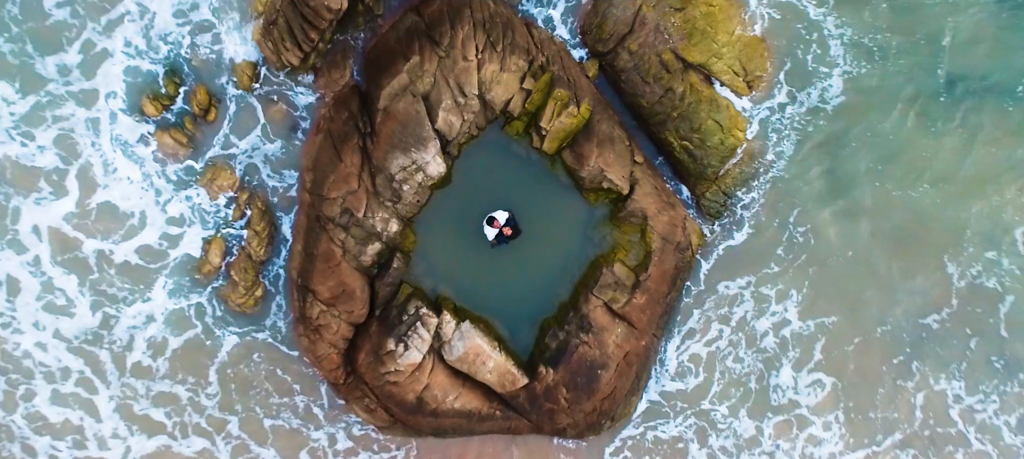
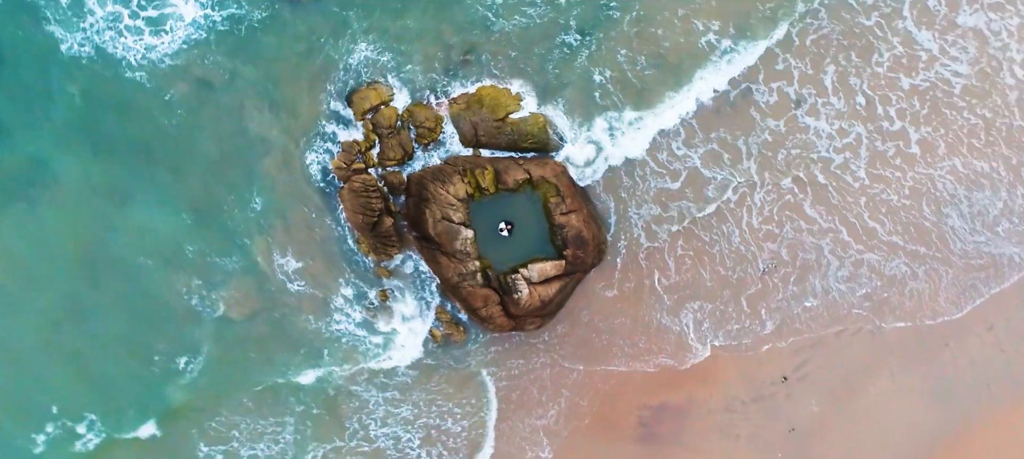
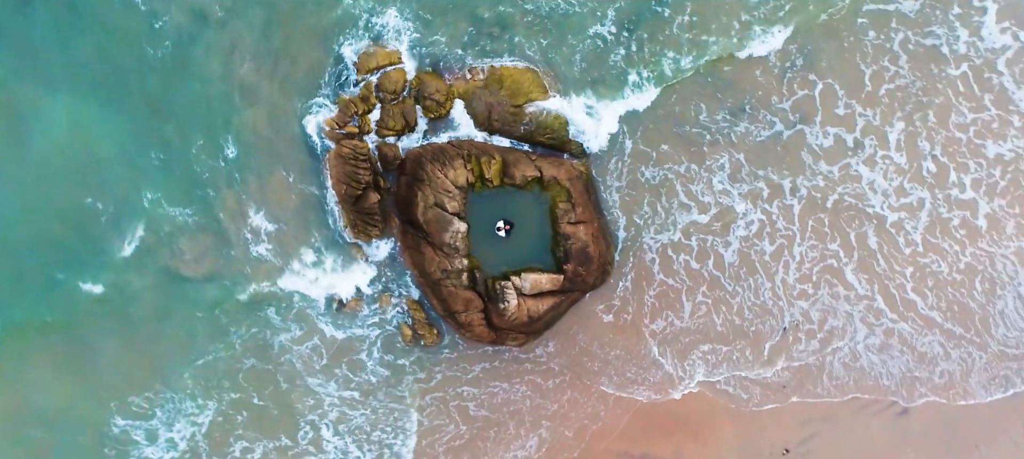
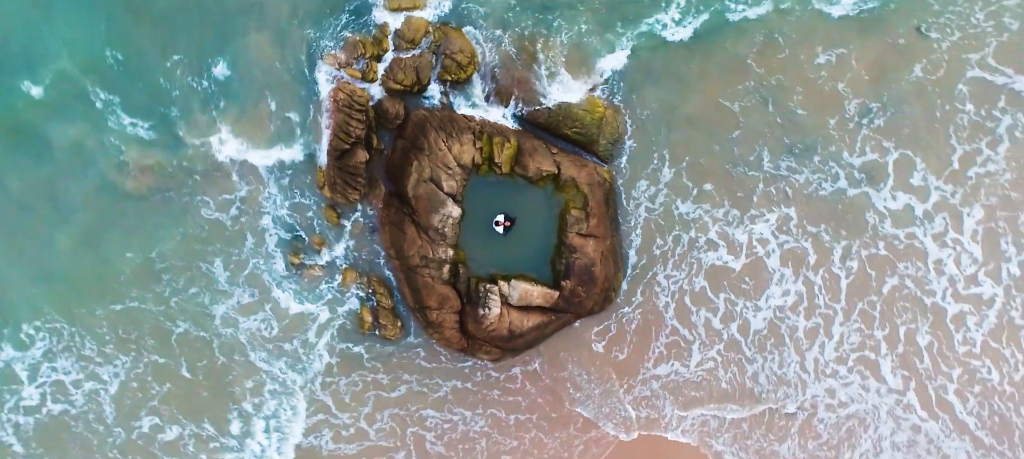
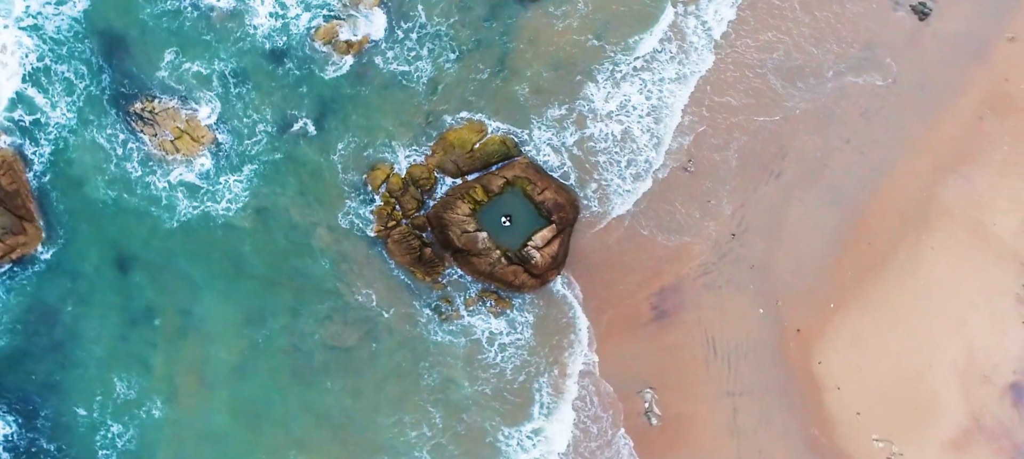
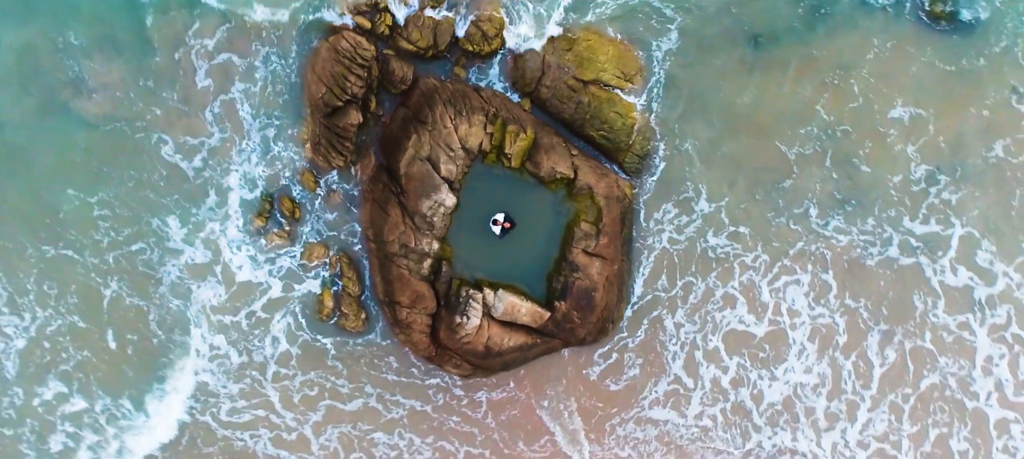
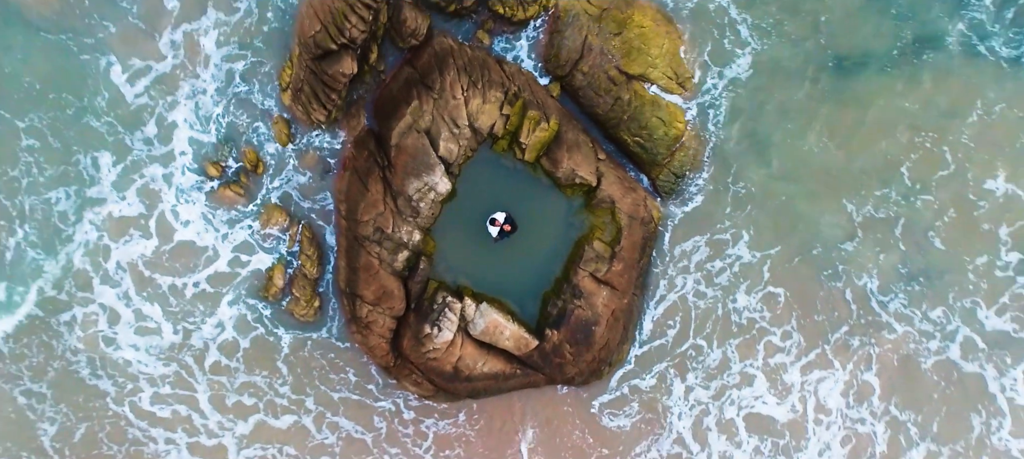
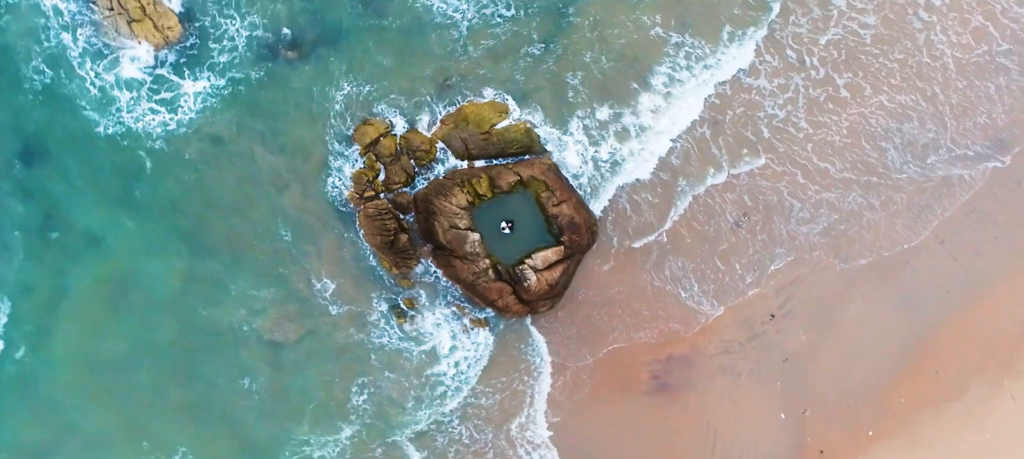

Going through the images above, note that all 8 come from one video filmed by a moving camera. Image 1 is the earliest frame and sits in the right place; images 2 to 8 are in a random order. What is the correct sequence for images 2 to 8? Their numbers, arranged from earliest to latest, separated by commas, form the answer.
7, 6, 4, 3, 2, 8, 5
